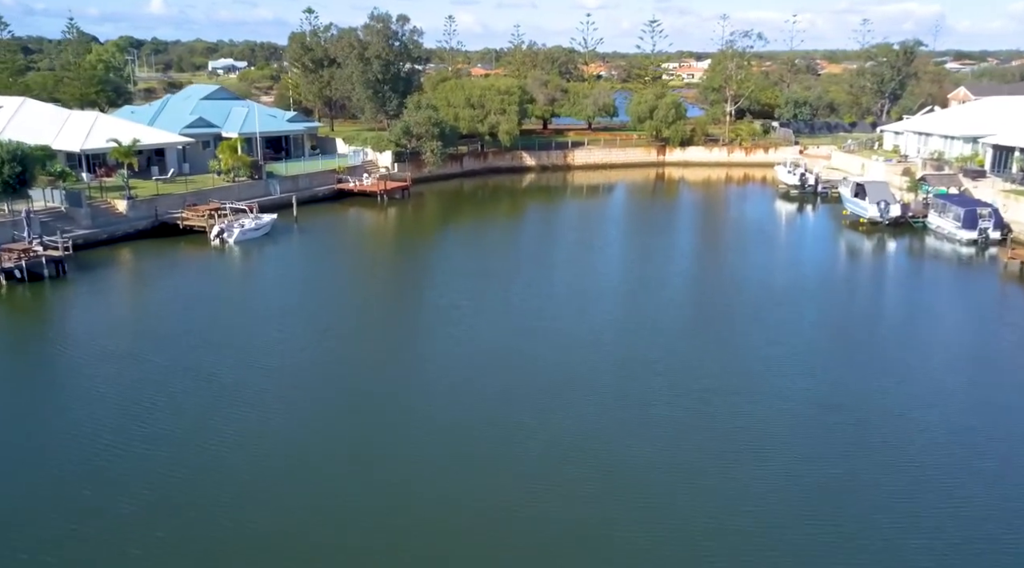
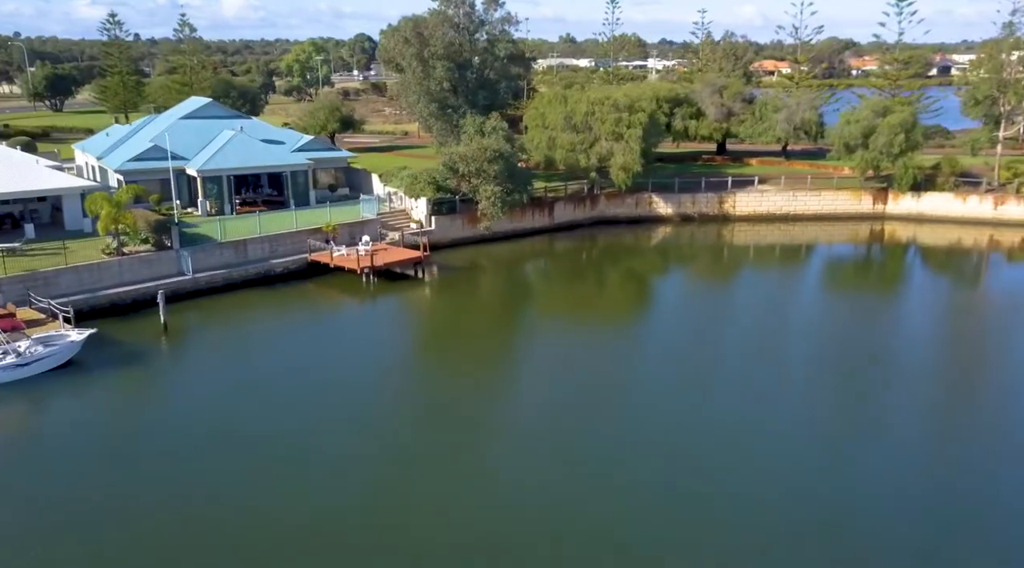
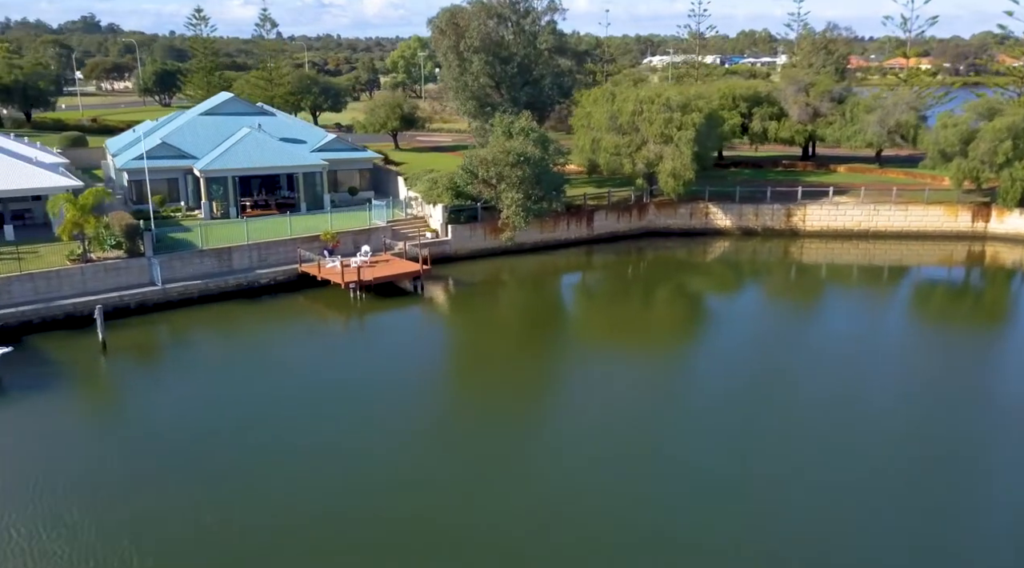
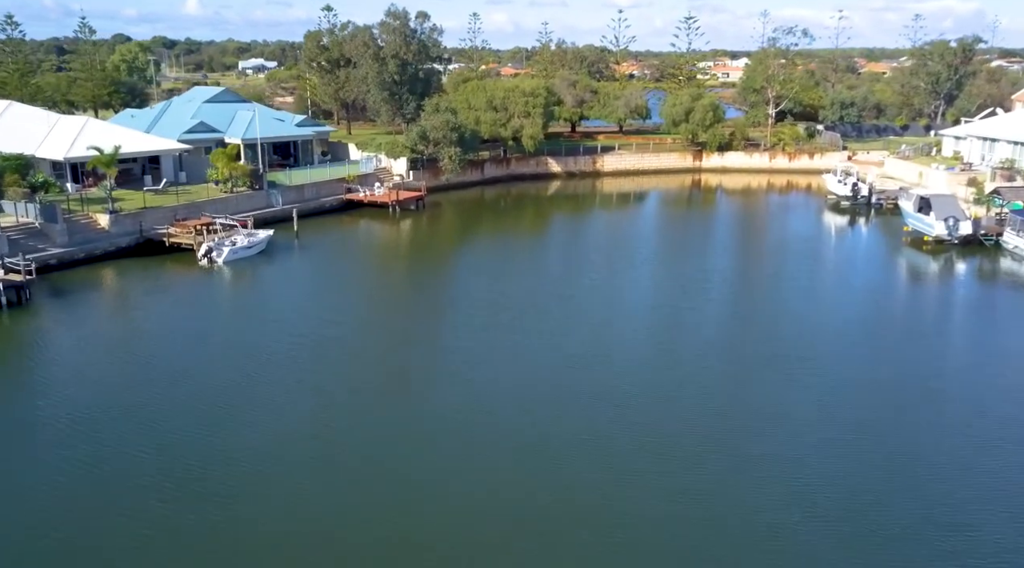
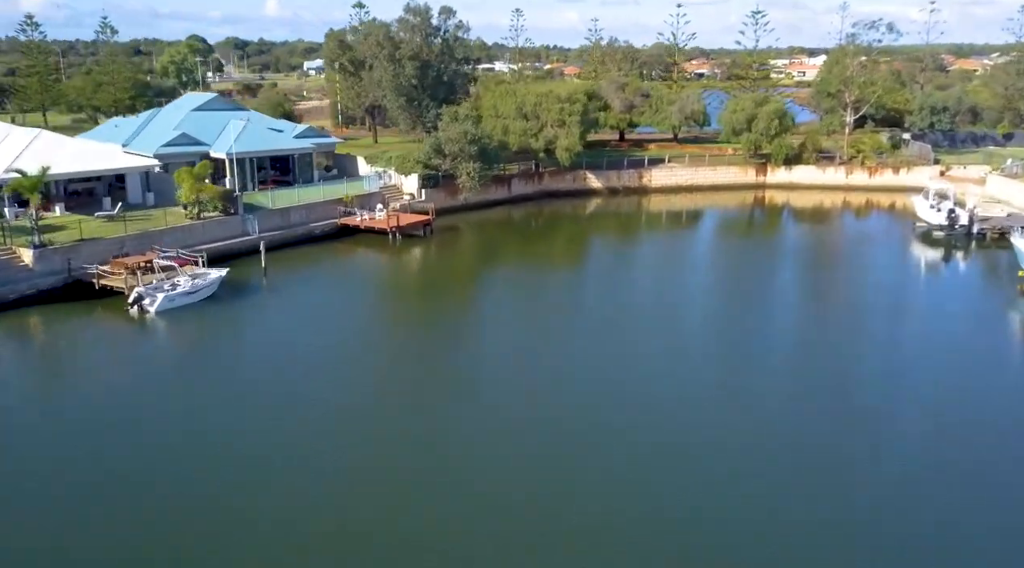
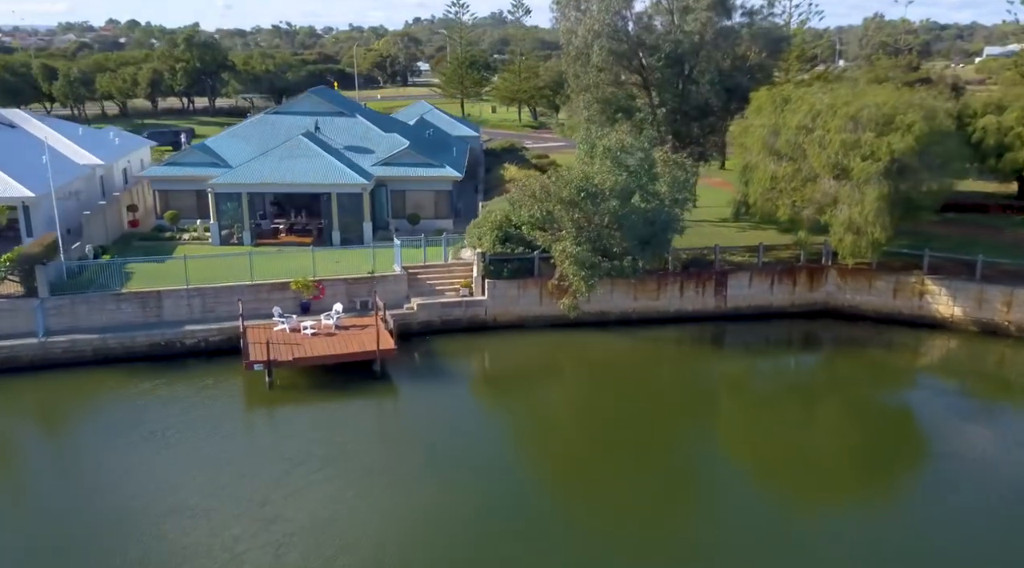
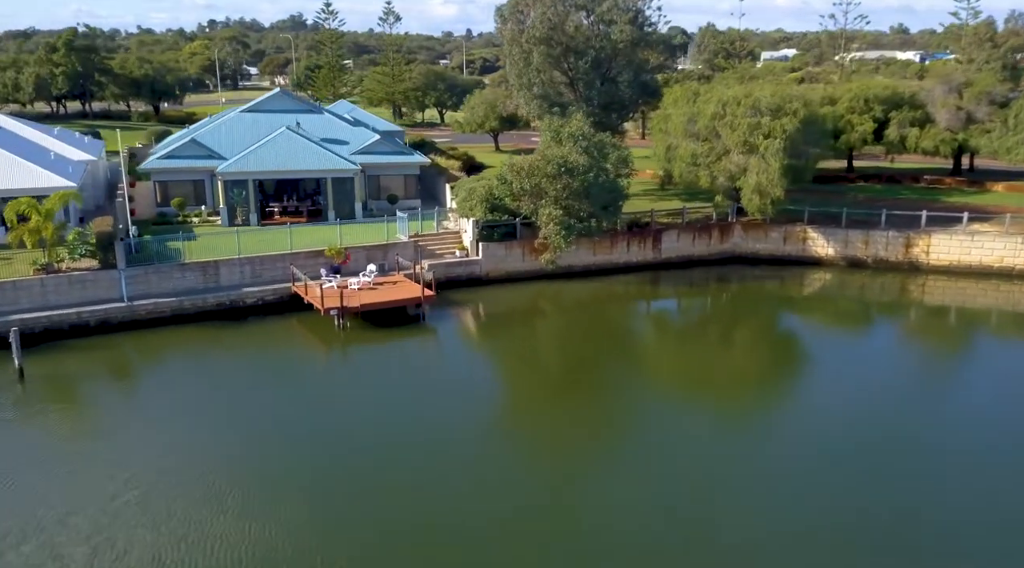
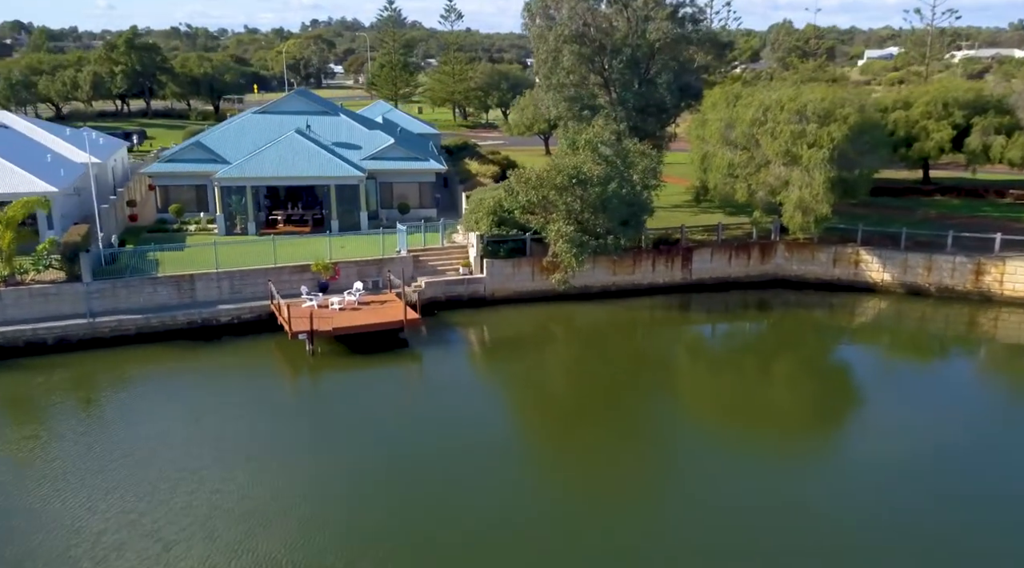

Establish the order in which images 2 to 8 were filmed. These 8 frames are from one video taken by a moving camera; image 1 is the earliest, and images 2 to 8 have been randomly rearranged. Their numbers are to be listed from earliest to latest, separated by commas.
4, 5, 2, 3, 7, 8, 6
